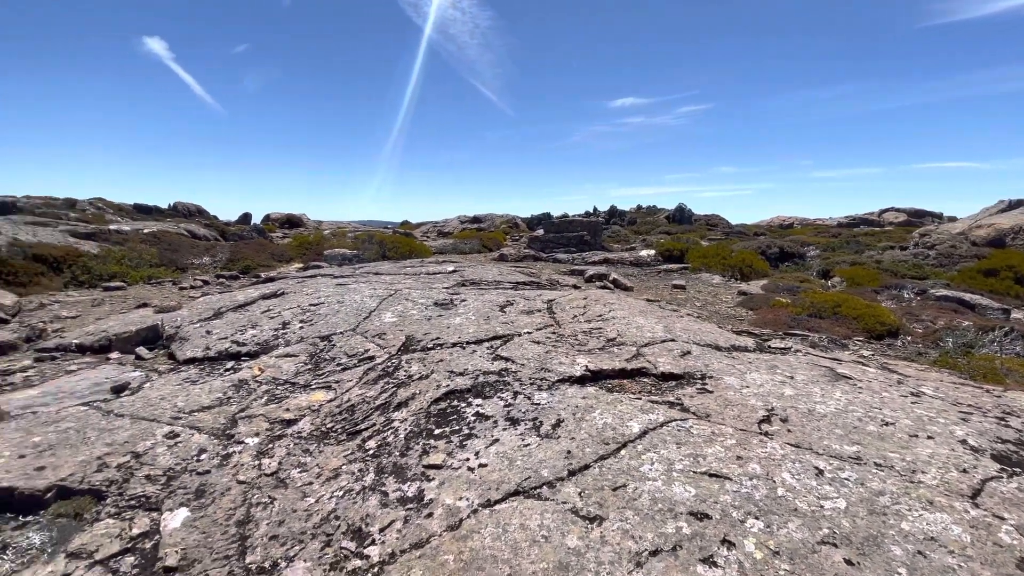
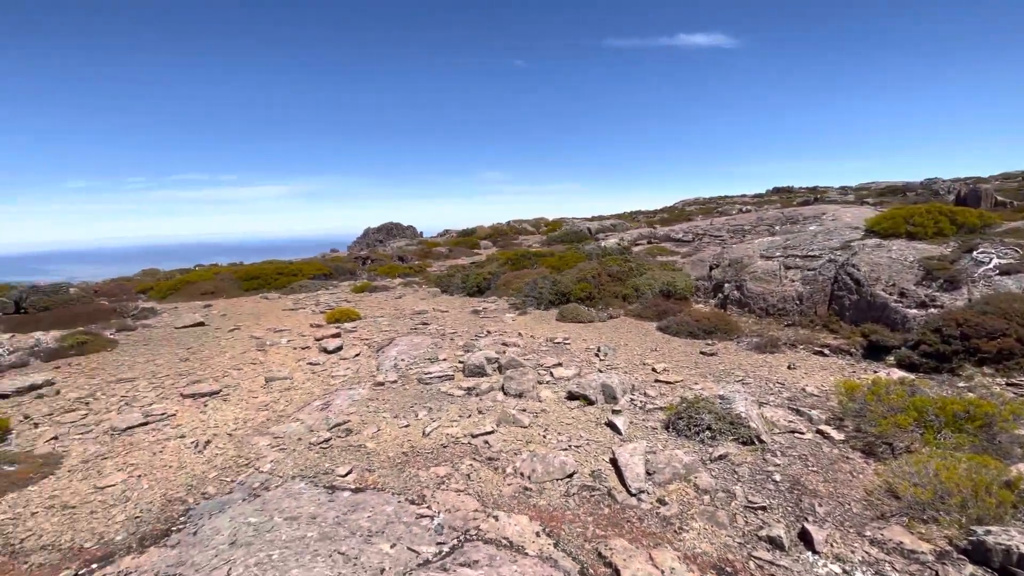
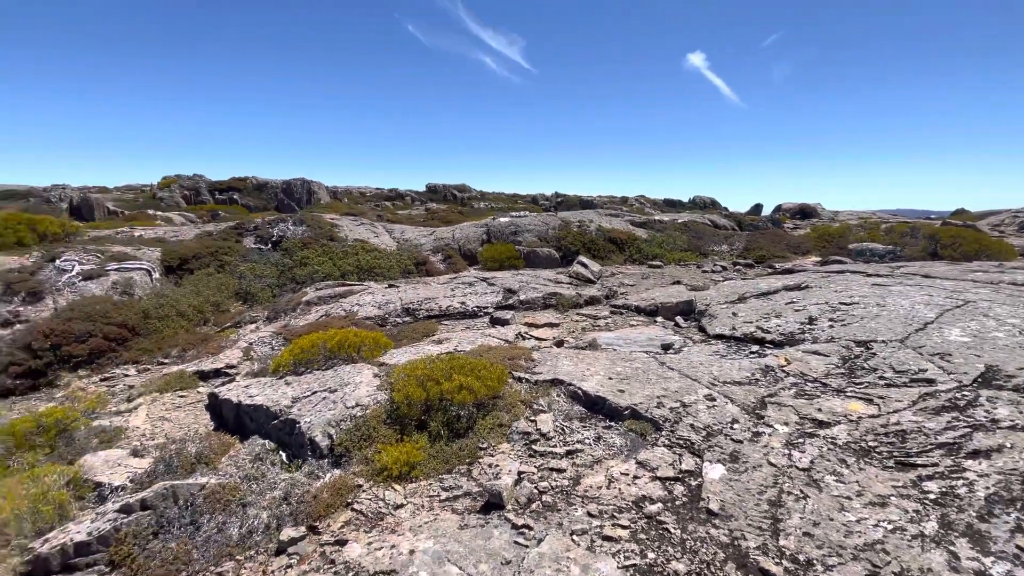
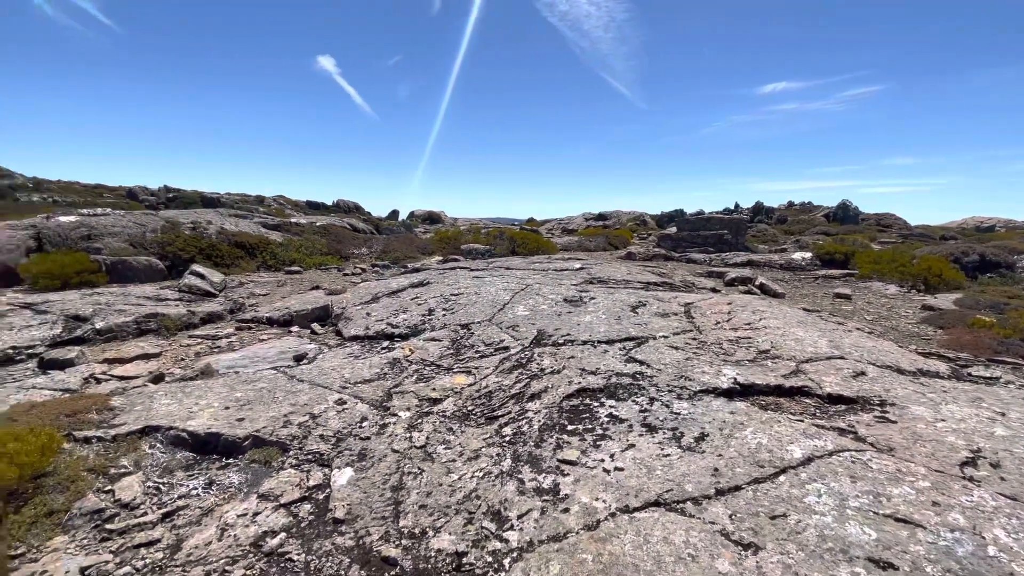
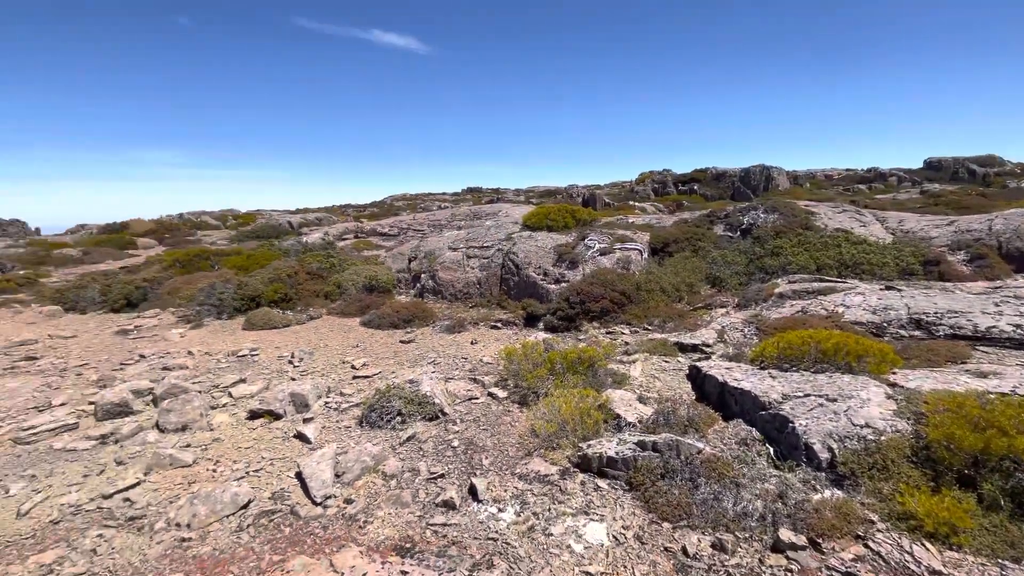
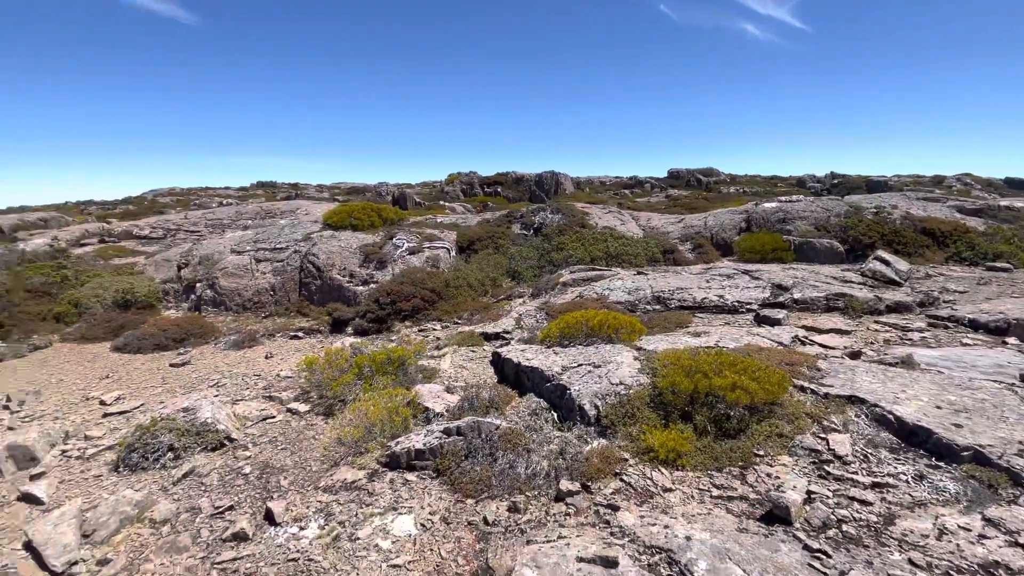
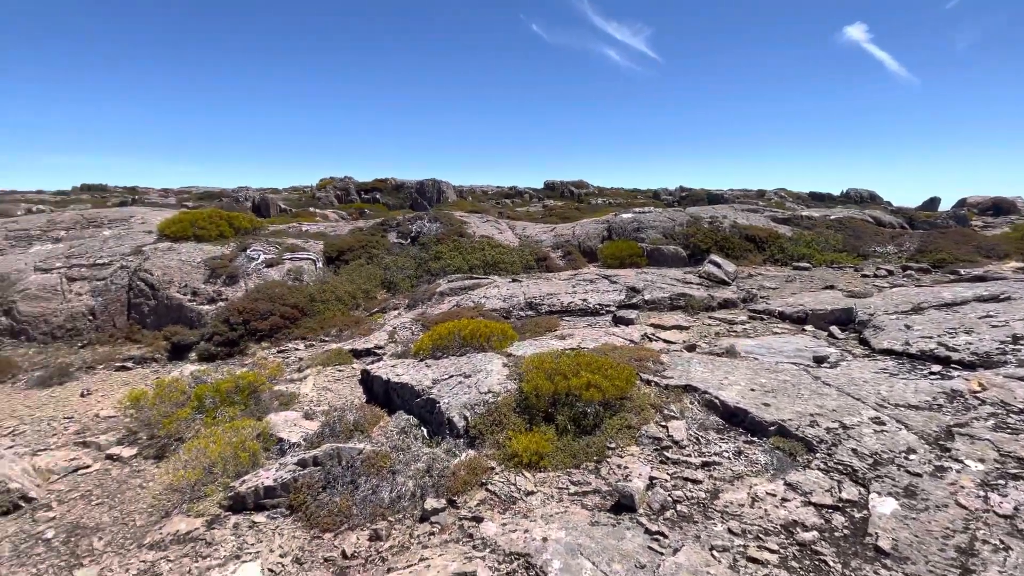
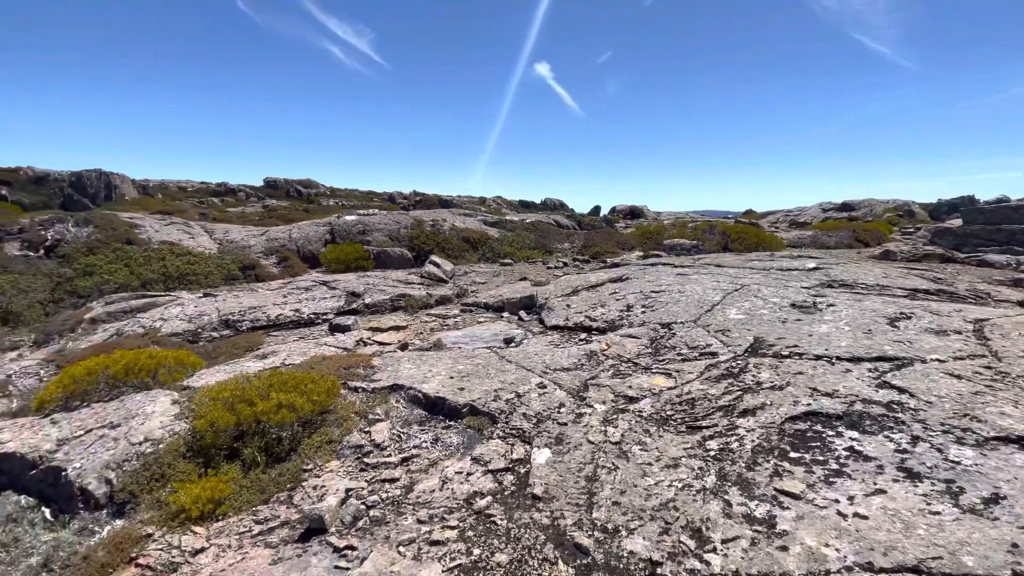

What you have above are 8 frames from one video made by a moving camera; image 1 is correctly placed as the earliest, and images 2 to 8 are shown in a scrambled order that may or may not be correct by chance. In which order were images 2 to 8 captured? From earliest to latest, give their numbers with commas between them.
4, 8, 3, 7, 6, 5, 2
